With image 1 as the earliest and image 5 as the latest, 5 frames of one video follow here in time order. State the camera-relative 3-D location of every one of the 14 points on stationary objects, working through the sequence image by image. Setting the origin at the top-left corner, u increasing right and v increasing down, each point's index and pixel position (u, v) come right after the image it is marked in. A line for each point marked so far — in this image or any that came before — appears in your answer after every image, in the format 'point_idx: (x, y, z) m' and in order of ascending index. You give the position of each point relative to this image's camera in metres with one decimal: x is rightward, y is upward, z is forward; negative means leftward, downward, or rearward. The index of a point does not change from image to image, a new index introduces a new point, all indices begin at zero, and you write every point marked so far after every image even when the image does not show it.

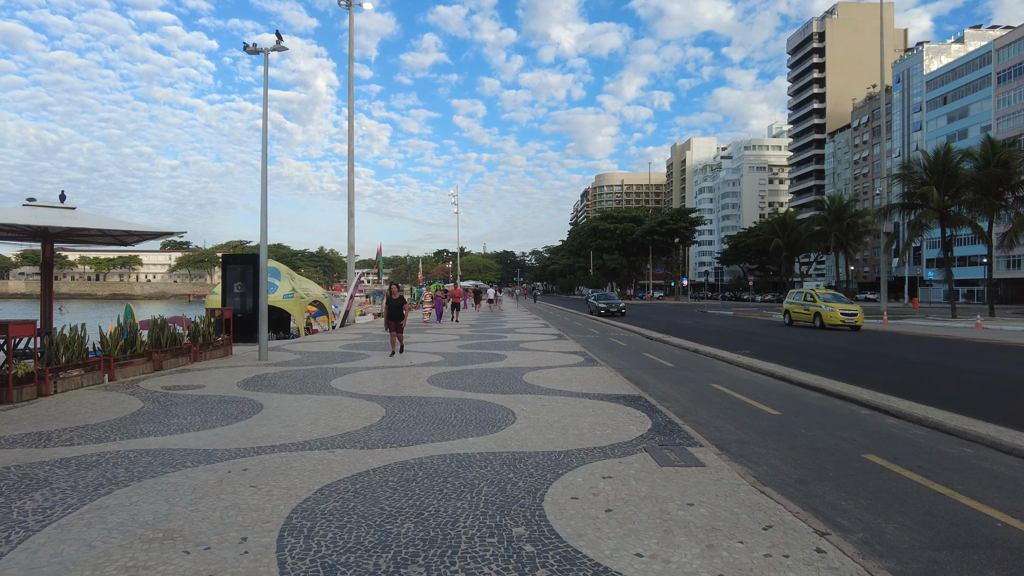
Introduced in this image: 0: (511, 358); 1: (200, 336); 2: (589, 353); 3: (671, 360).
0: (-0.1, -1.4, +12.9) m
1: (-6.4, -1.0, +13.3) m
2: (+1.7, -1.4, +14.5) m
3: (+3.4, -1.5, +13.8) m
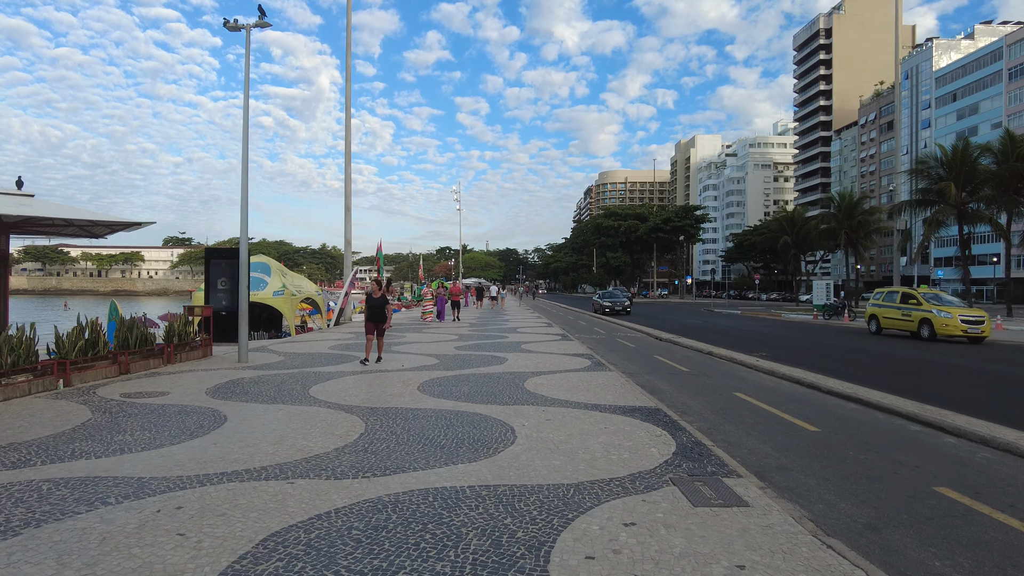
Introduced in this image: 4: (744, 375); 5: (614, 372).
0: (-0.1, -1.4, +11.9) m
1: (-6.4, -0.9, +12.3) m
2: (+1.8, -1.4, +13.5) m
3: (+3.4, -1.5, +12.7) m
4: (+4.1, -1.5, +11.3) m
5: (+1.7, -1.4, +10.8) m
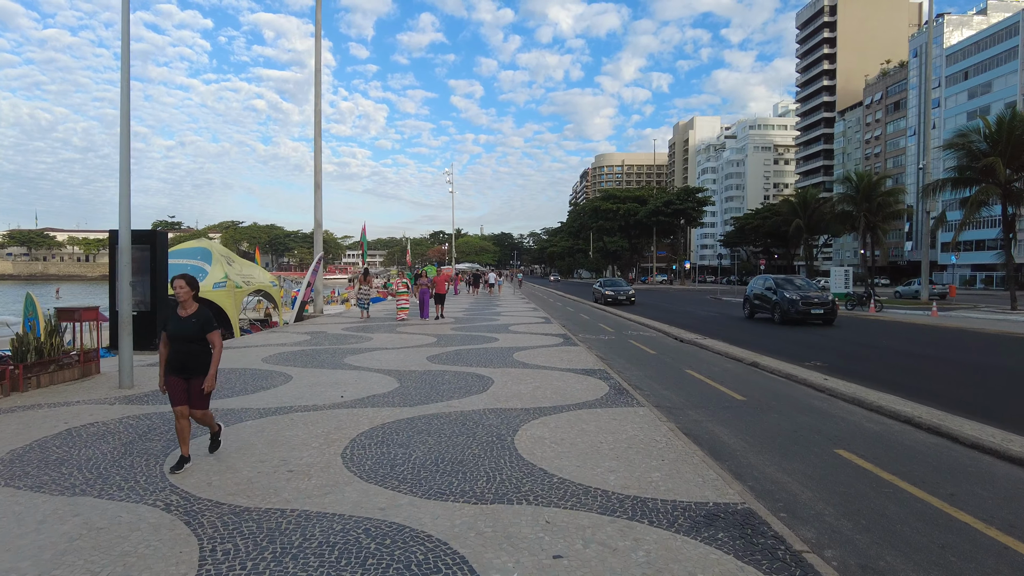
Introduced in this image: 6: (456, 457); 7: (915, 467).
0: (-0.2, -1.3, +8.6) m
1: (-6.5, -0.9, +8.9) m
2: (+1.6, -1.3, +10.2) m
3: (+3.2, -1.4, +9.4) m
4: (+3.9, -1.5, +8.0) m
5: (+1.5, -1.4, +7.4) m
6: (-0.5, -1.4, +5.4) m
7: (+3.5, -1.6, +5.6) m
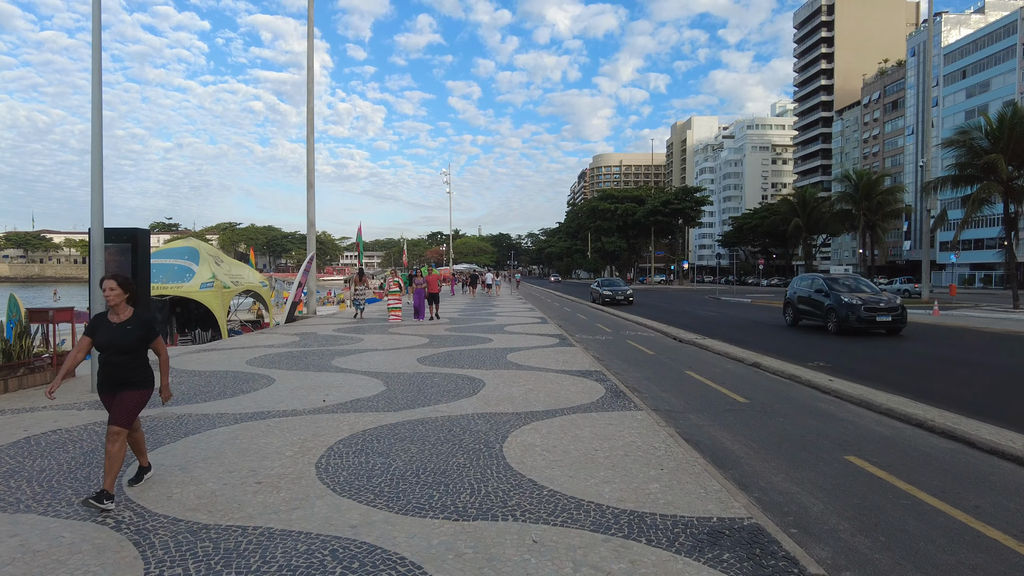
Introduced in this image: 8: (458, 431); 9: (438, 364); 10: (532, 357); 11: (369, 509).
0: (-0.4, -1.3, +8.2) m
1: (-6.7, -0.9, +8.5) m
2: (+1.5, -1.3, +9.8) m
3: (+3.1, -1.4, +9.0) m
4: (+3.8, -1.5, +7.6) m
5: (+1.4, -1.3, +7.0) m
6: (-0.6, -1.4, +5.1) m
7: (+3.4, -1.5, +5.2) m
8: (-0.5, -1.4, +6.2) m
9: (-1.2, -1.3, +10.9) m
10: (+0.4, -1.2, +11.6) m
11: (-1.0, -1.4, +4.2) m
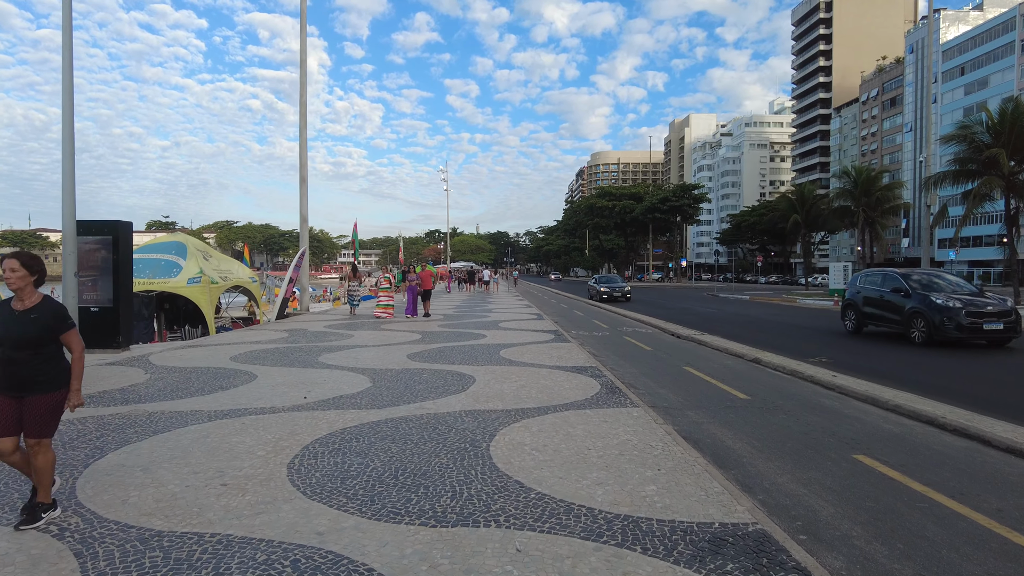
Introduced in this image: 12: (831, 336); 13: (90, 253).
0: (-0.5, -1.2, +7.8) m
1: (-6.8, -0.8, +8.1) m
2: (+1.3, -1.2, +9.4) m
3: (+3.0, -1.3, +8.7) m
4: (+3.7, -1.4, +7.3) m
5: (+1.3, -1.2, +6.7) m
6: (-0.7, -1.3, +4.7) m
7: (+3.3, -1.4, +4.8) m
8: (-0.6, -1.3, +5.8) m
9: (-1.4, -1.2, +10.5) m
10: (+0.3, -1.1, +11.2) m
11: (-1.0, -1.3, +3.9) m
12: (+9.1, -1.4, +18.4) m
13: (-7.2, +0.6, +10.9) m
